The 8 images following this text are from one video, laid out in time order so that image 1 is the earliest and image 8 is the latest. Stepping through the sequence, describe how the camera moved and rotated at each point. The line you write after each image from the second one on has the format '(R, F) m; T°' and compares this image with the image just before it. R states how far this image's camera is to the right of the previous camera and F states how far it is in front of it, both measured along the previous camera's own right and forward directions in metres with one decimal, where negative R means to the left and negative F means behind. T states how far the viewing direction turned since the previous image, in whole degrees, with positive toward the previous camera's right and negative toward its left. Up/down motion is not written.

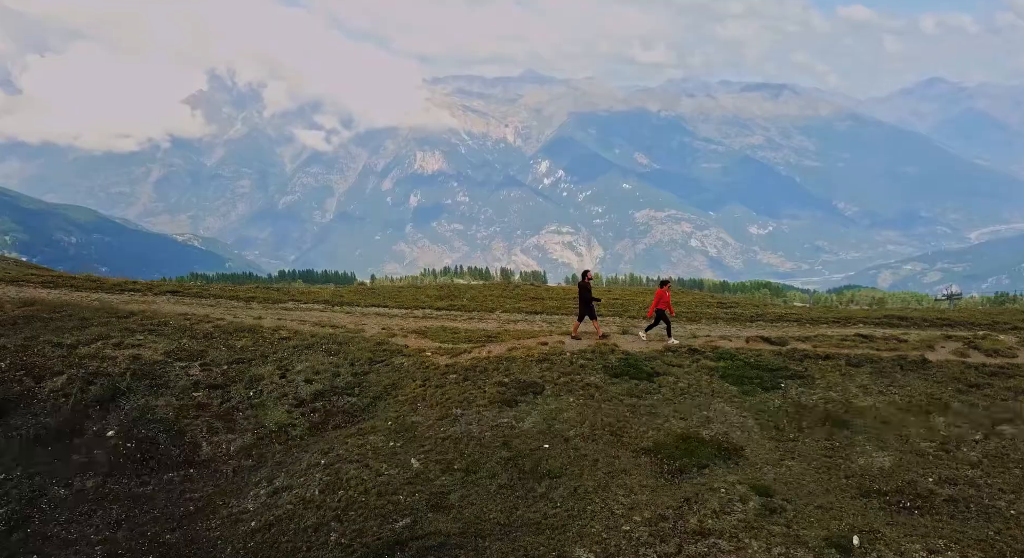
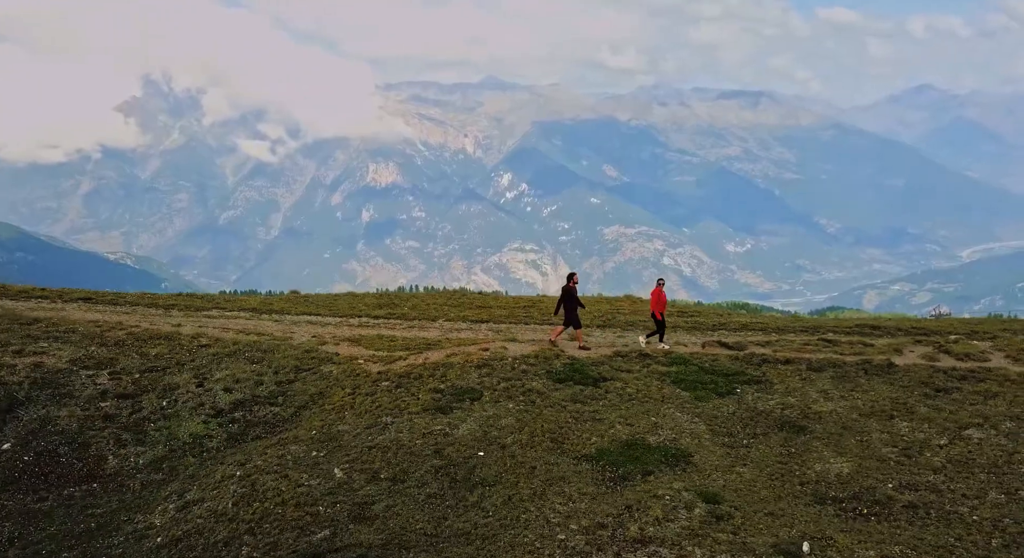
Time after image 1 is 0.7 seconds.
(+1.5, +0.8) m; +1°
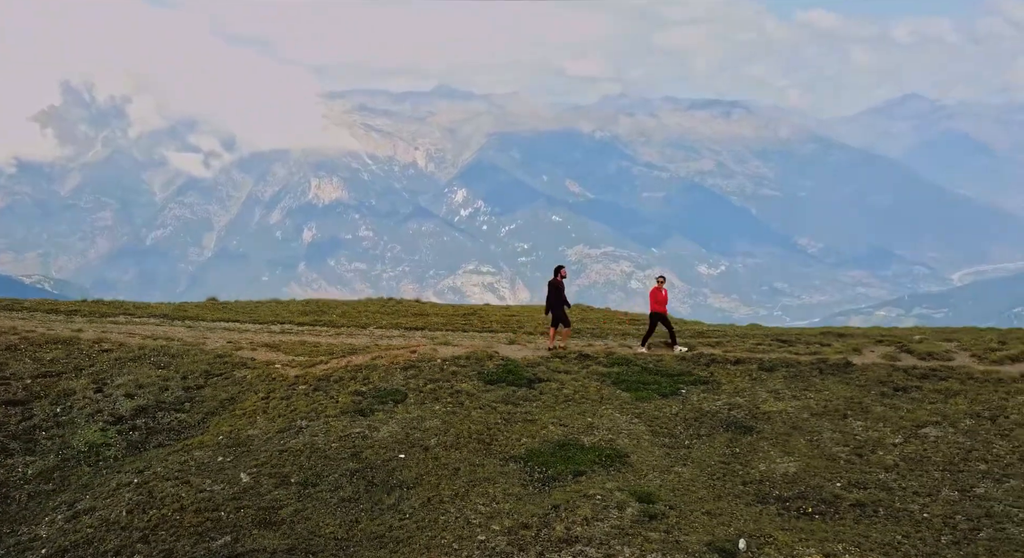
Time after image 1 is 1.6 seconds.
(+1.7, +0.6) m; +1°
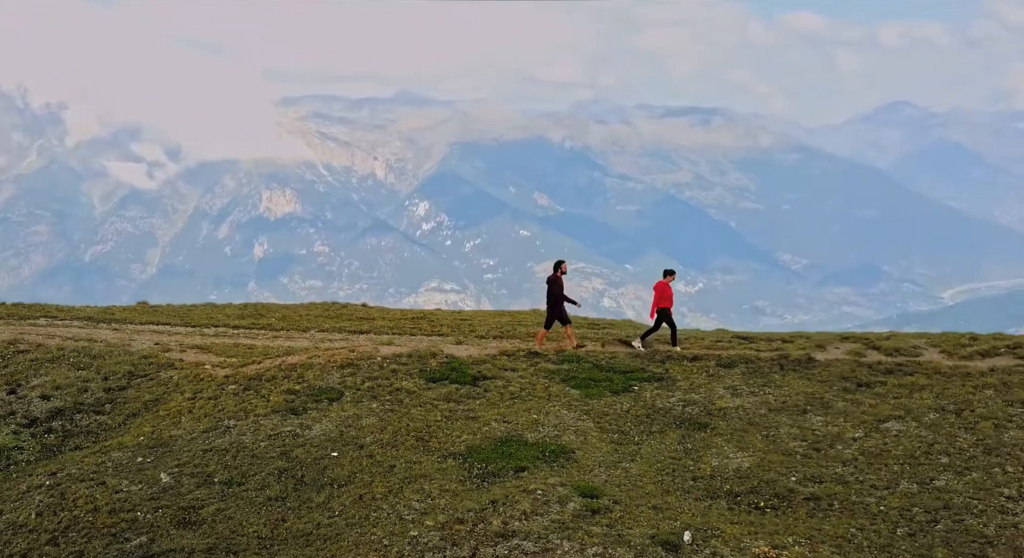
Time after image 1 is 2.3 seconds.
(+1.4, +0.4) m; +1°
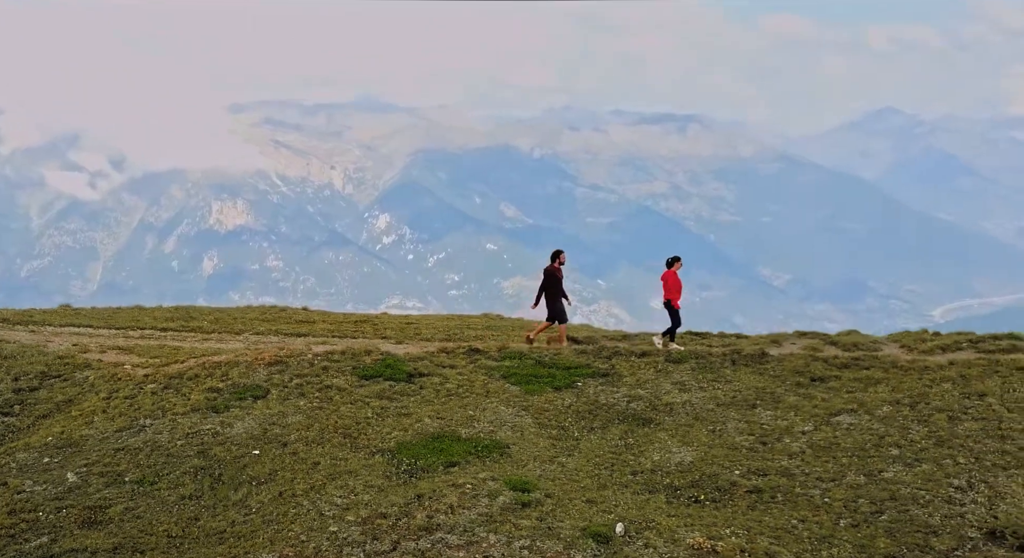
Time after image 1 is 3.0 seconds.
(+1.5, +0.3) m; +1°
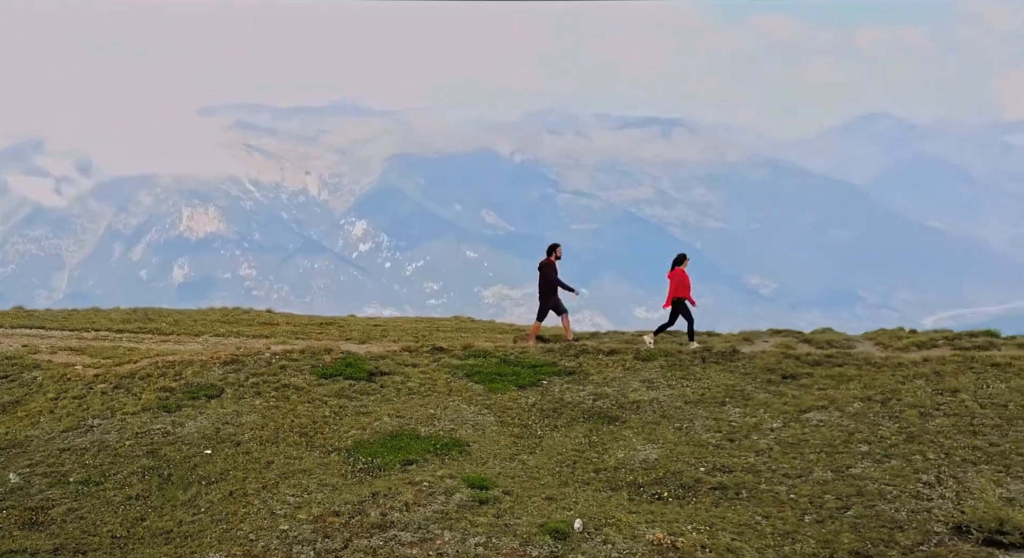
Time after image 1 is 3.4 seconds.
(+0.8, +0.2) m; +1°
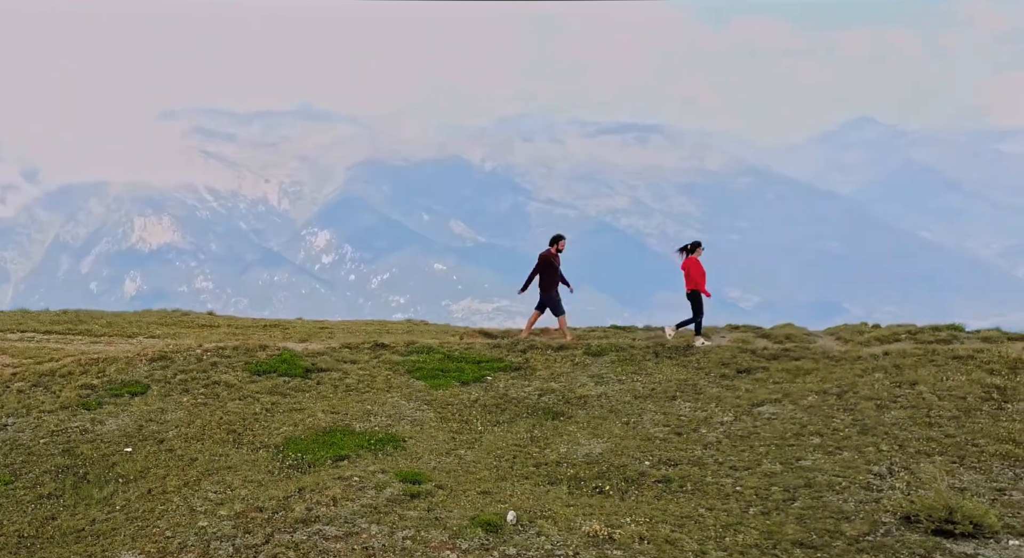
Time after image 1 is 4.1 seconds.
(+1.3, +0.3) m; +1°
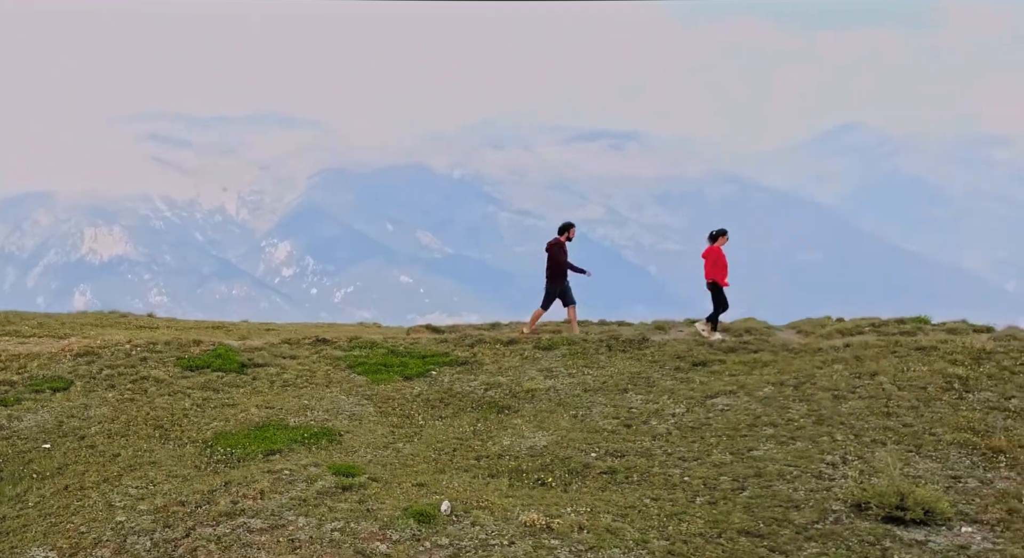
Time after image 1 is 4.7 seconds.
(+1.2, +0.4) m; +1°
